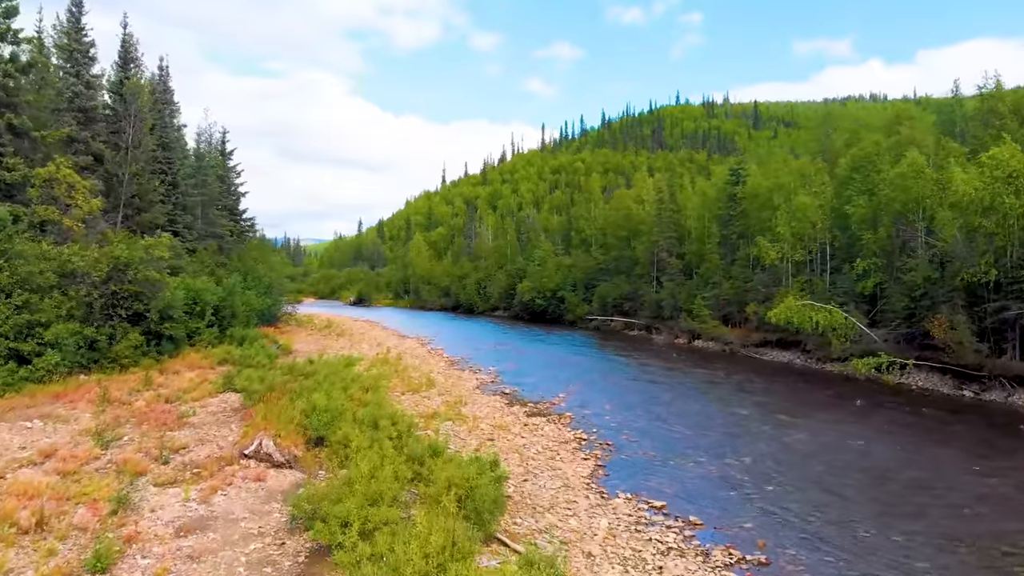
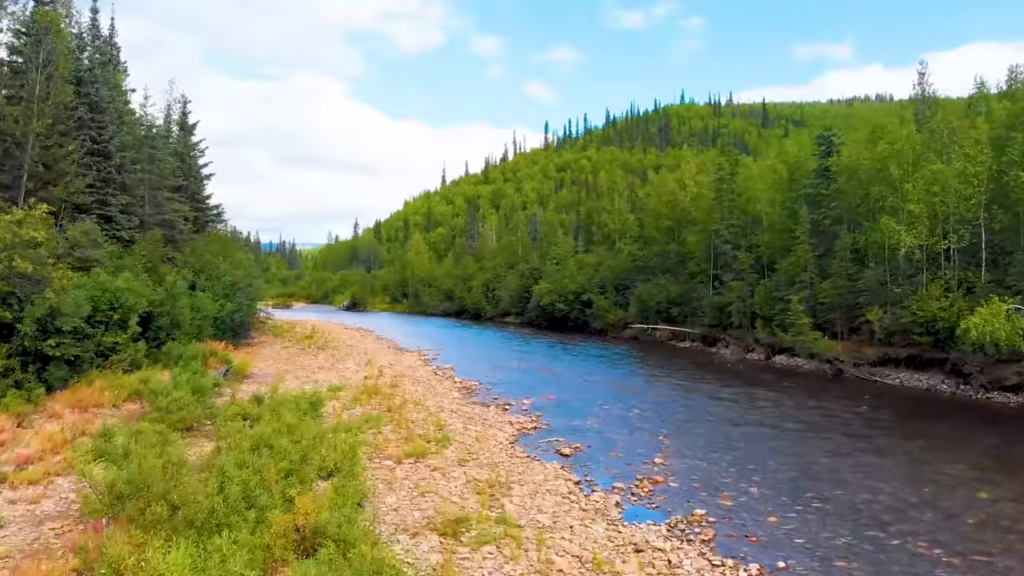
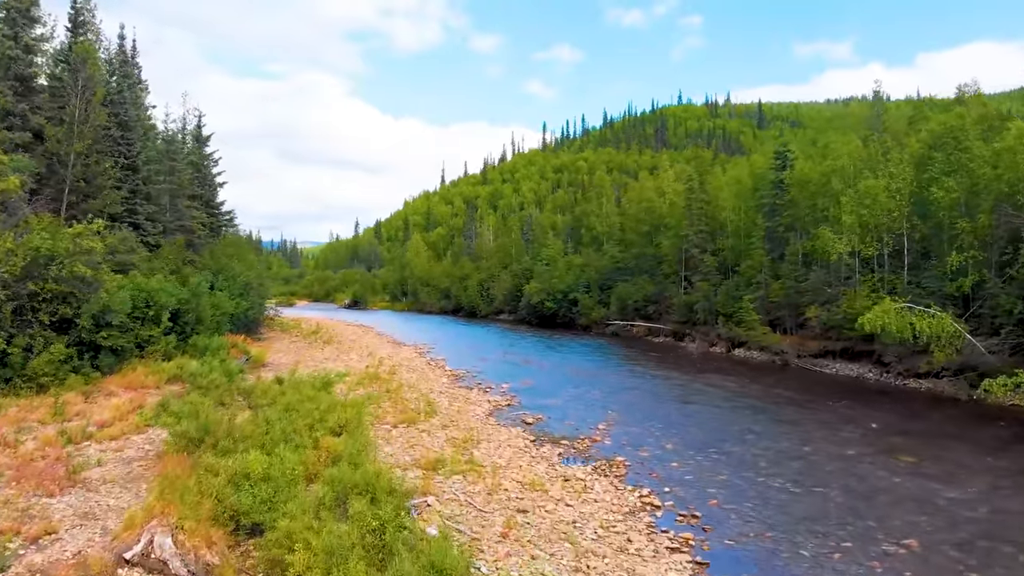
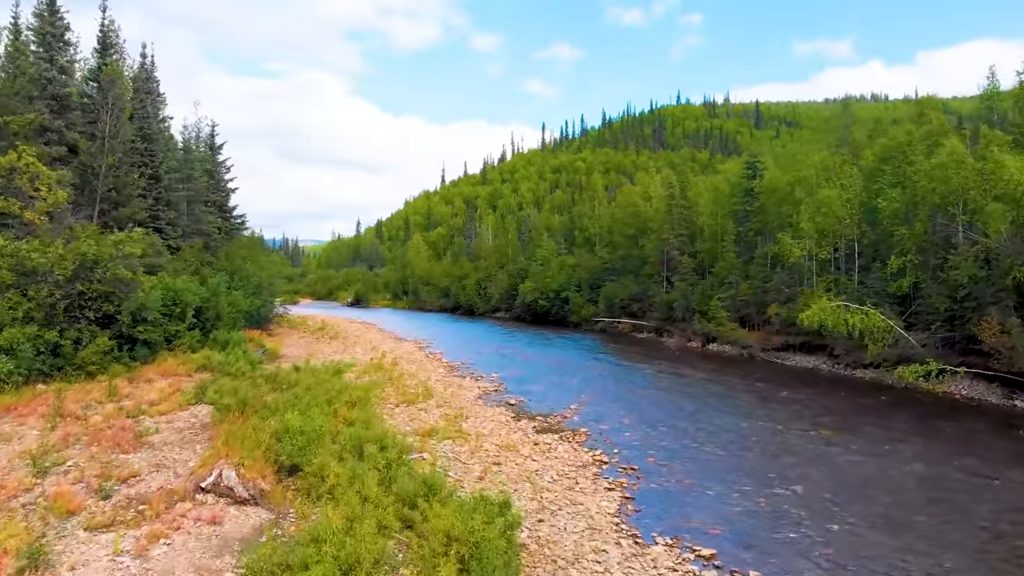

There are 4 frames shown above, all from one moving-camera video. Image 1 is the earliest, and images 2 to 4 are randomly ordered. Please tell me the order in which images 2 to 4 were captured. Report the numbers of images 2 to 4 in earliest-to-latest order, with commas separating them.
4, 3, 2
